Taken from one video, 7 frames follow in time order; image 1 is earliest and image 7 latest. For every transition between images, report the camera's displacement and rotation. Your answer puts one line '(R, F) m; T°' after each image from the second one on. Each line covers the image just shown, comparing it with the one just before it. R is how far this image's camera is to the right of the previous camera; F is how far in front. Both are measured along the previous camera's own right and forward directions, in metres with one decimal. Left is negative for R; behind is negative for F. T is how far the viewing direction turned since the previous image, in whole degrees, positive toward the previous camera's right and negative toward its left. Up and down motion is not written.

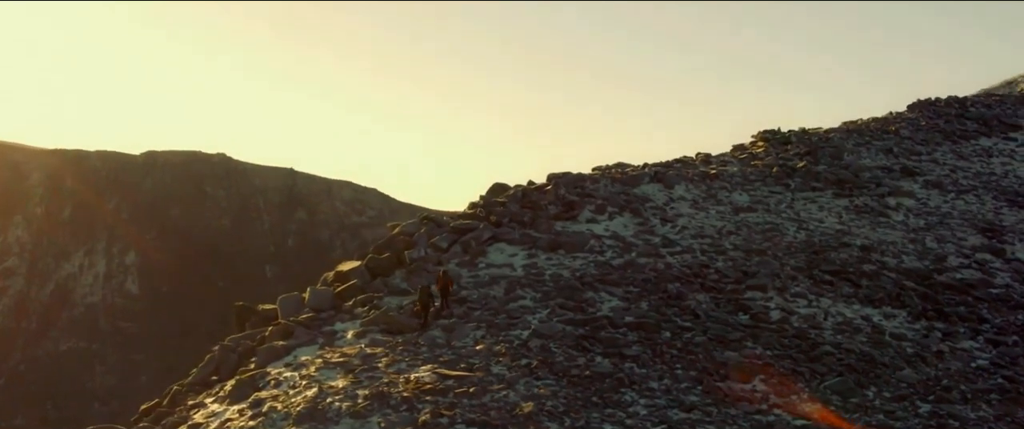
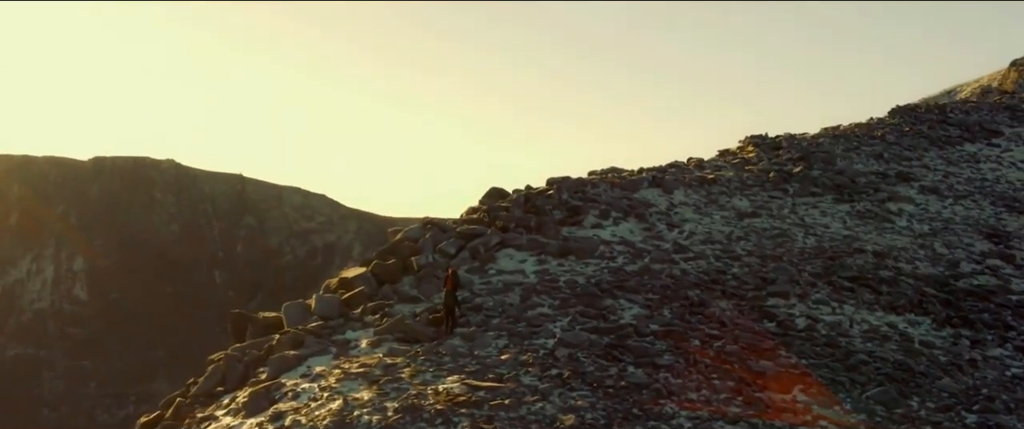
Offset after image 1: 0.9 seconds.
(-0.6, +0.4) m; +2°
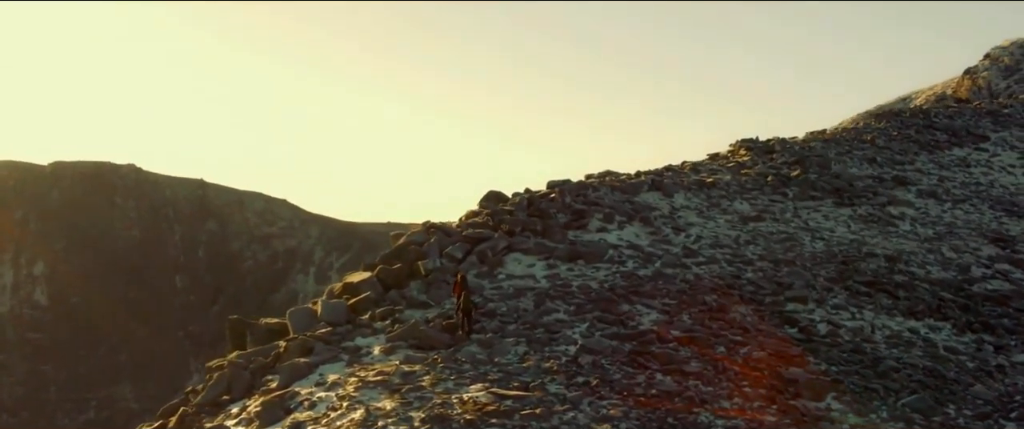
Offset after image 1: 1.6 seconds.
(-0.5, +0.3) m; +2°
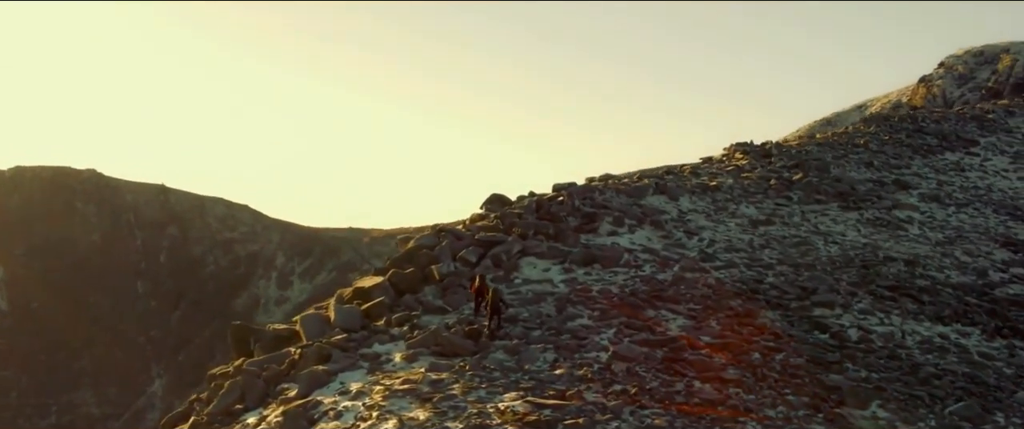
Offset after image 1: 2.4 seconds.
(-0.5, +0.4) m; +1°
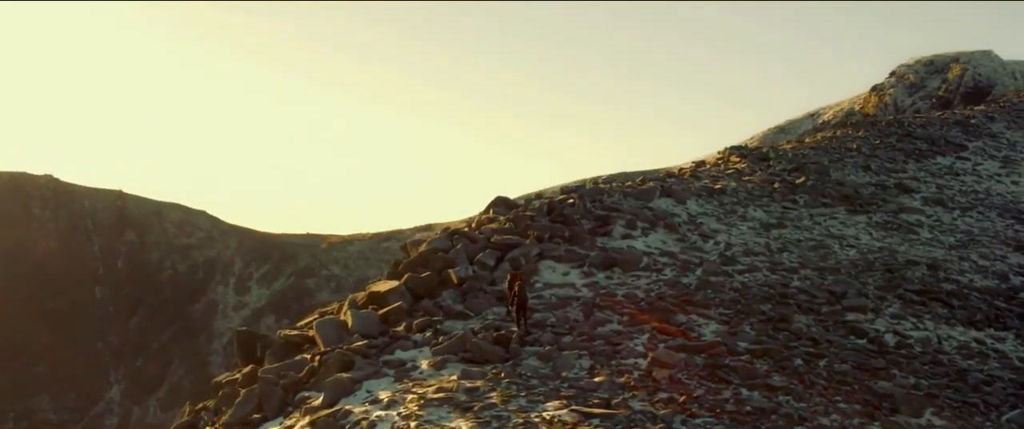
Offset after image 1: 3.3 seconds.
(-0.6, +0.4) m; +2°
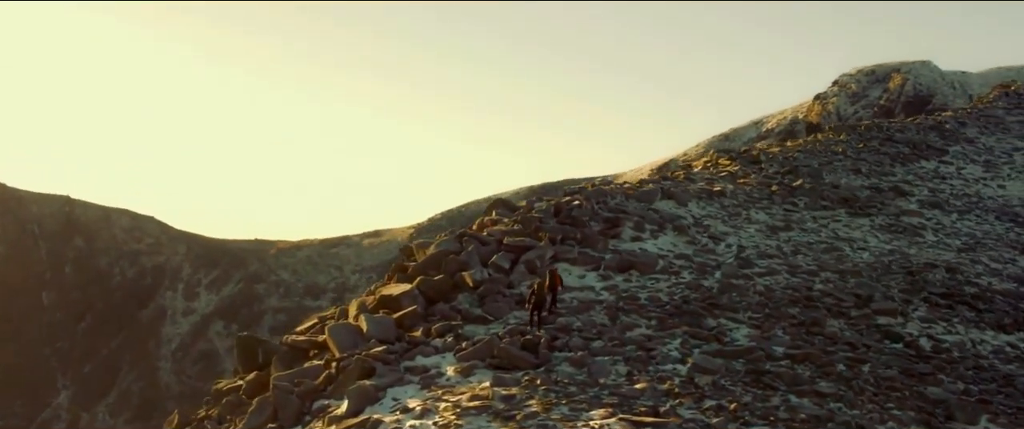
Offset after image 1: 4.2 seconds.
(-0.6, +0.4) m; +2°
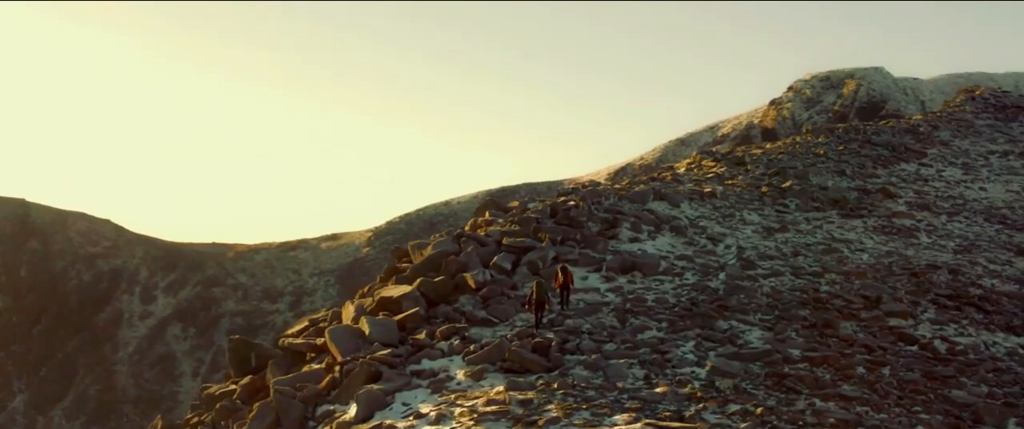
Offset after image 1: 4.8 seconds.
(-0.4, +0.3) m; +2°
